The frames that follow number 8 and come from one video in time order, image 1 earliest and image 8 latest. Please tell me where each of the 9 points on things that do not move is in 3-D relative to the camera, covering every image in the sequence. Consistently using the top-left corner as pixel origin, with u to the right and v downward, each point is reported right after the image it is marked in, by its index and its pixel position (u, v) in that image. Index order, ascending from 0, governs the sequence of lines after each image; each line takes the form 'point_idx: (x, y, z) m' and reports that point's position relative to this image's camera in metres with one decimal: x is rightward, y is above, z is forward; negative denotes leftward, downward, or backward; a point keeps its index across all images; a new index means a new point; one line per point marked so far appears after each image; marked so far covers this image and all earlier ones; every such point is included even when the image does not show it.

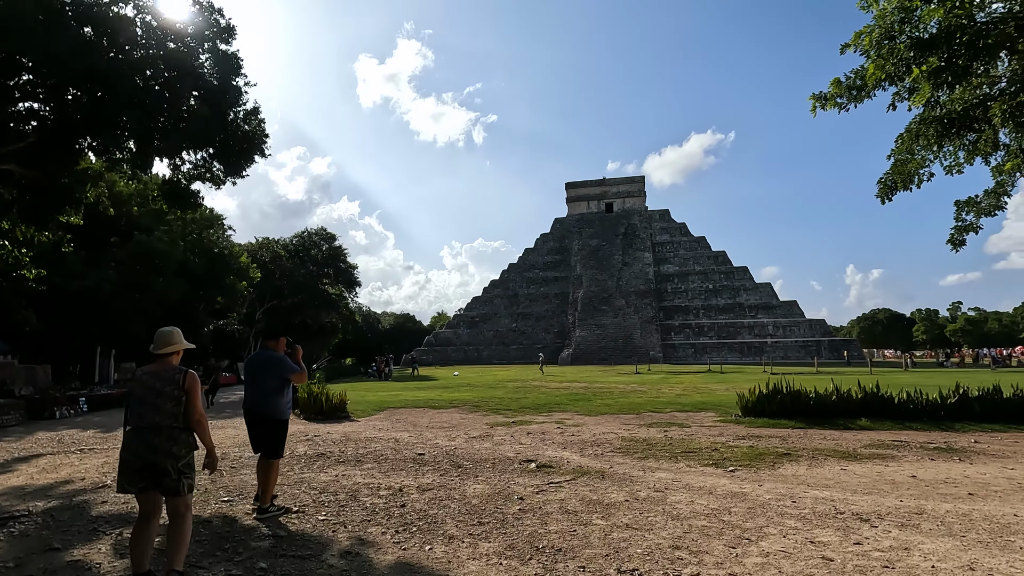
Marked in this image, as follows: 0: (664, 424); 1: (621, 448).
0: (+3.0, -2.7, +10.7) m
1: (+1.7, -2.4, +8.0) m
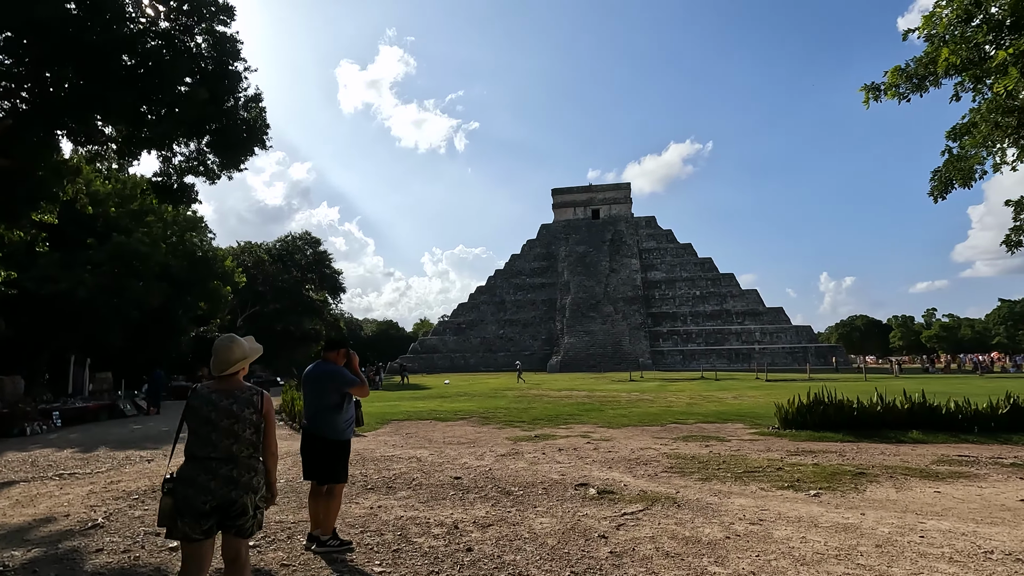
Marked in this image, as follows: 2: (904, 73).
0: (+3.5, -2.8, +10.0) m
1: (+2.2, -2.4, +7.2) m
2: (+5.9, +3.2, +8.0) m
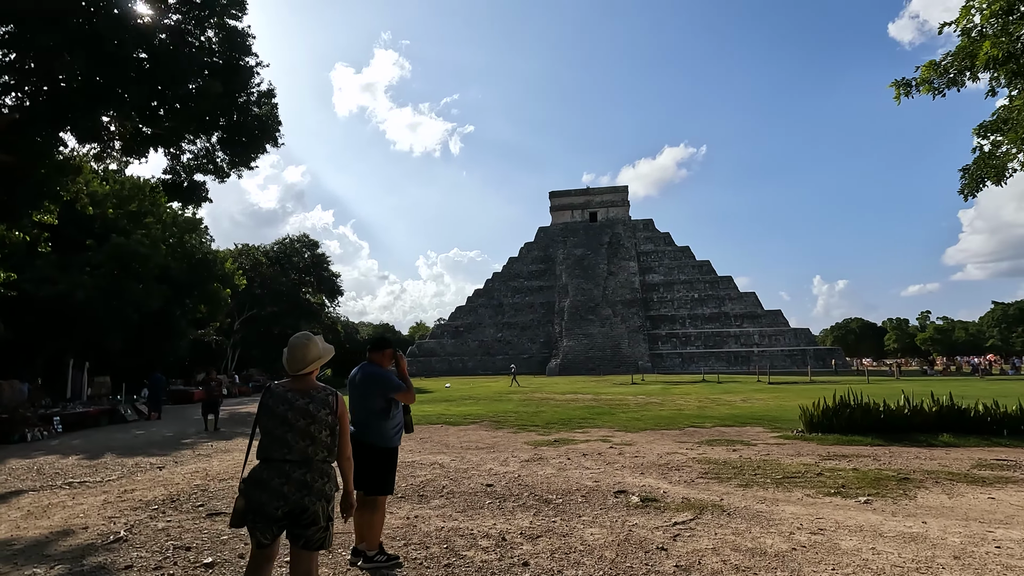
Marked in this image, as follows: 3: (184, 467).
0: (+3.8, -2.8, +9.8) m
1: (+2.6, -2.4, +7.0) m
2: (+6.2, +3.2, +7.8) m
3: (-4.9, -2.7, +8.0) m
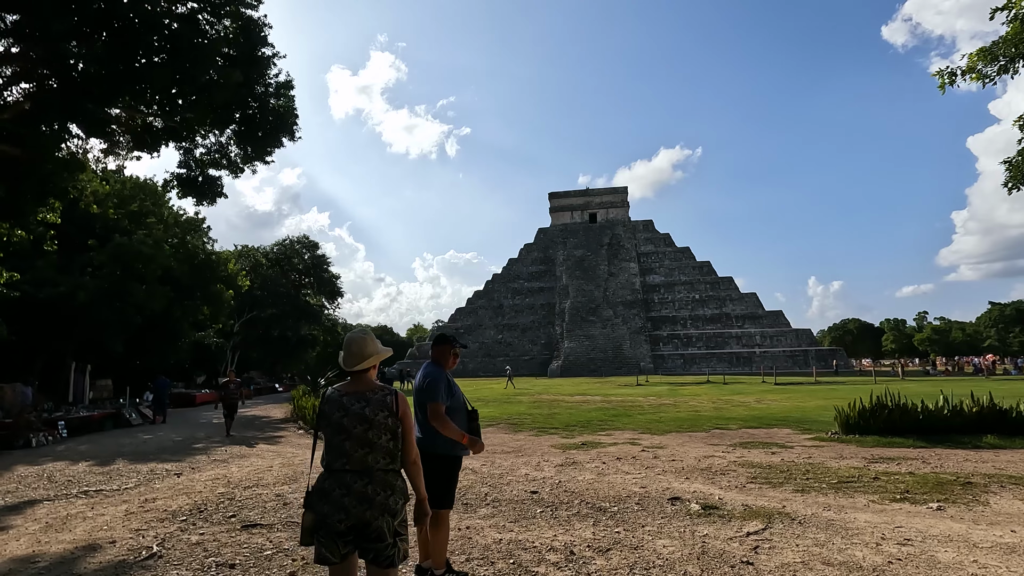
0: (+4.3, -2.8, +9.5) m
1: (+3.1, -2.4, +6.7) m
2: (+6.7, +3.3, +7.6) m
3: (-4.4, -2.6, +7.6) m
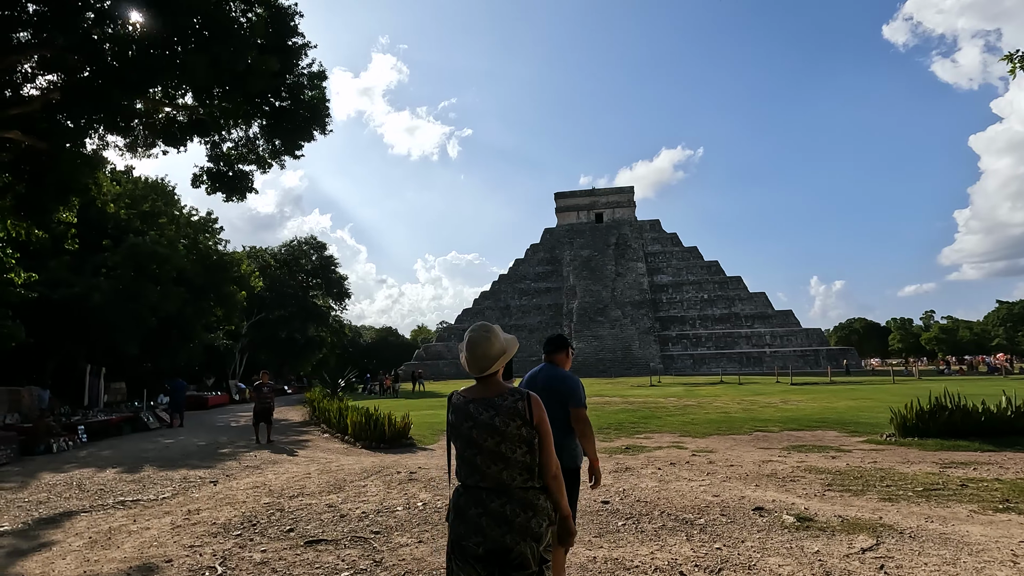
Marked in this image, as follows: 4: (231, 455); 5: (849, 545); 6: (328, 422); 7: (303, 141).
0: (+5.0, -2.7, +9.1) m
1: (+3.8, -2.3, +6.3) m
2: (+7.4, +3.4, +7.2) m
3: (-3.7, -2.6, +7.3) m
4: (-5.2, -3.1, +10.0) m
5: (+2.6, -2.0, +4.2) m
6: (-4.6, -3.3, +13.4) m
7: (-3.7, +2.6, +9.6) m
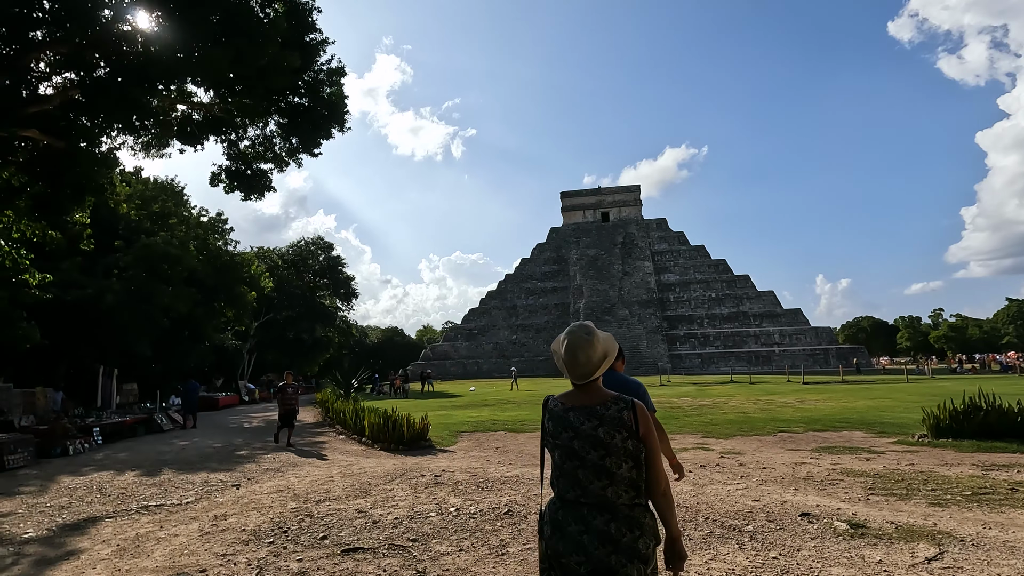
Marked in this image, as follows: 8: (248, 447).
0: (+5.4, -2.7, +8.8) m
1: (+4.2, -2.3, +6.1) m
2: (+7.7, +3.4, +6.9) m
3: (-3.3, -2.6, +7.1) m
4: (-4.8, -3.1, +9.8) m
5: (+3.0, -2.0, +4.0) m
6: (-4.2, -3.3, +13.3) m
7: (-3.4, +2.6, +9.4) m
8: (-5.6, -3.3, +11.3) m
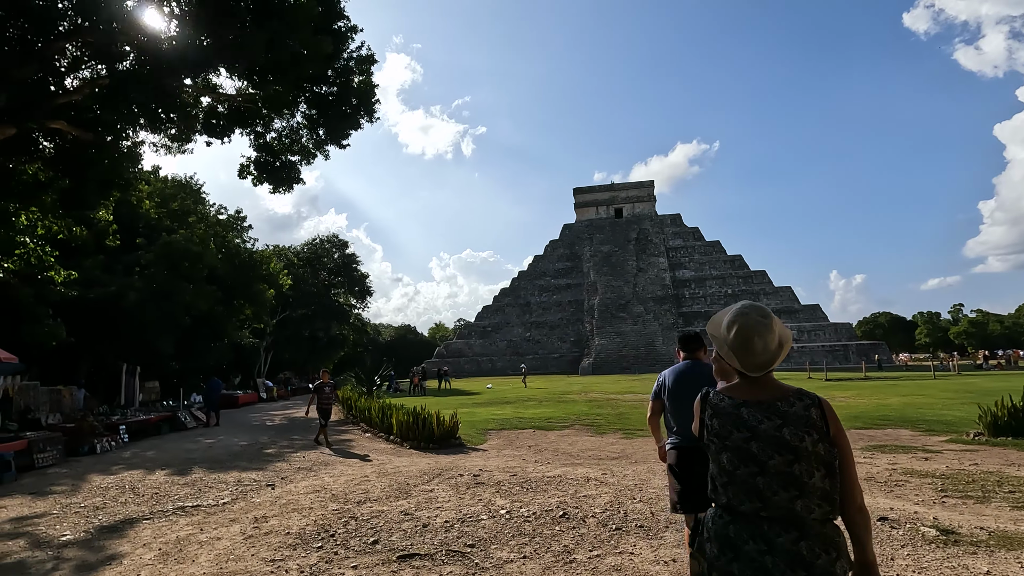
0: (+6.0, -2.5, +8.5) m
1: (+4.7, -2.2, +5.7) m
2: (+8.3, +3.5, +6.5) m
3: (-2.8, -2.5, +6.9) m
4: (-4.2, -3.0, +9.7) m
5: (+3.5, -1.9, +3.6) m
6: (-3.5, -3.2, +13.1) m
7: (-2.8, +2.7, +9.2) m
8: (-4.9, -3.3, +11.1) m
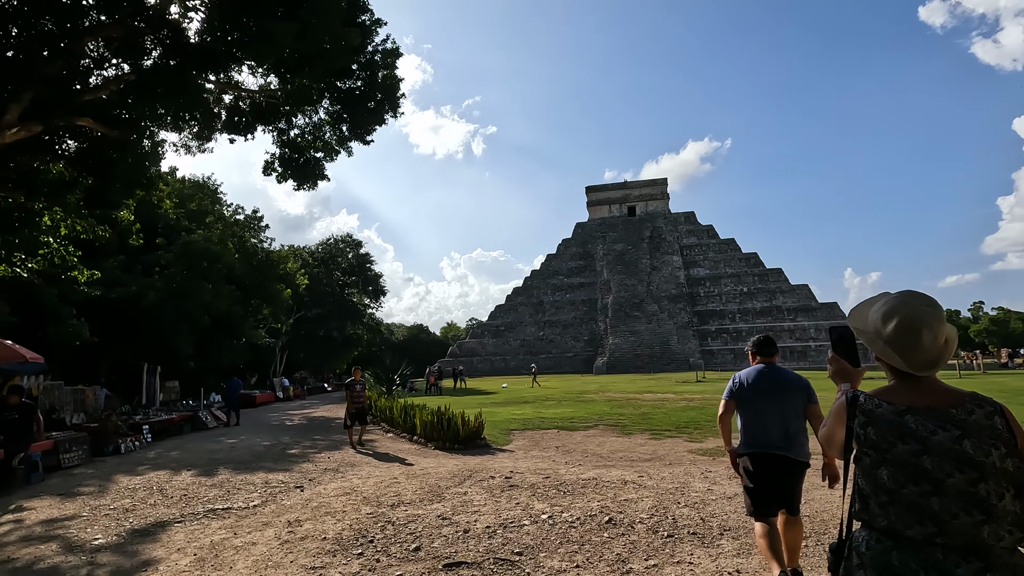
0: (+6.5, -2.5, +8.1) m
1: (+5.1, -2.1, +5.4) m
2: (+8.6, +3.6, +6.1) m
3: (-2.3, -2.5, +6.8) m
4: (-3.7, -3.0, +9.5) m
5: (+3.8, -1.8, +3.4) m
6: (-2.9, -3.2, +12.9) m
7: (-2.3, +2.8, +9.1) m
8: (-4.4, -3.2, +11.0) m
